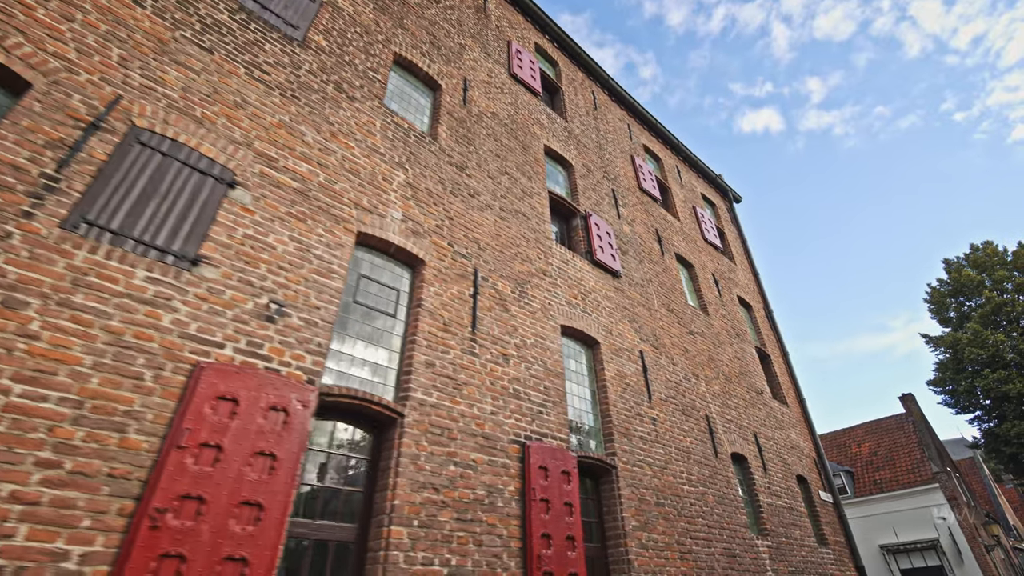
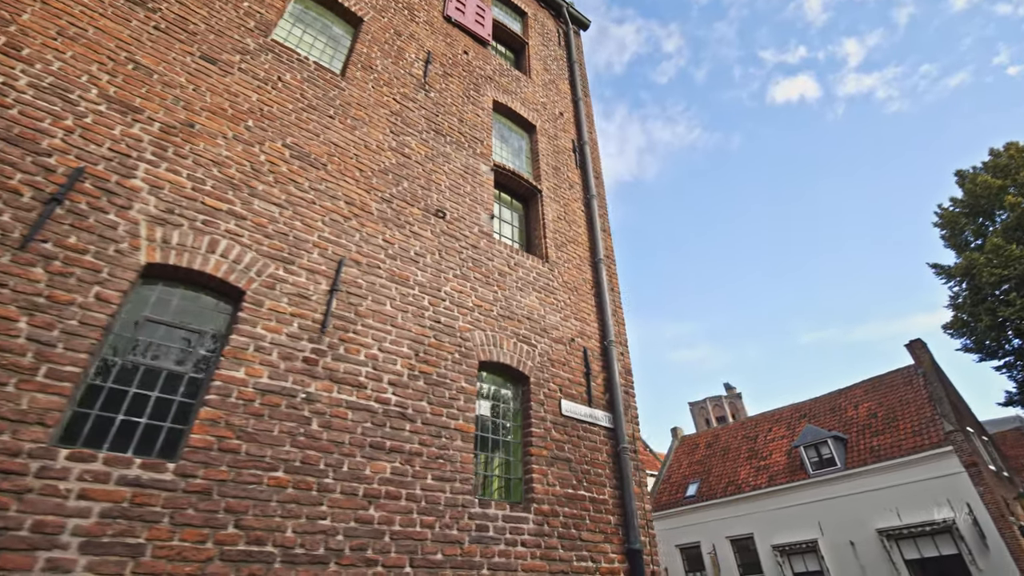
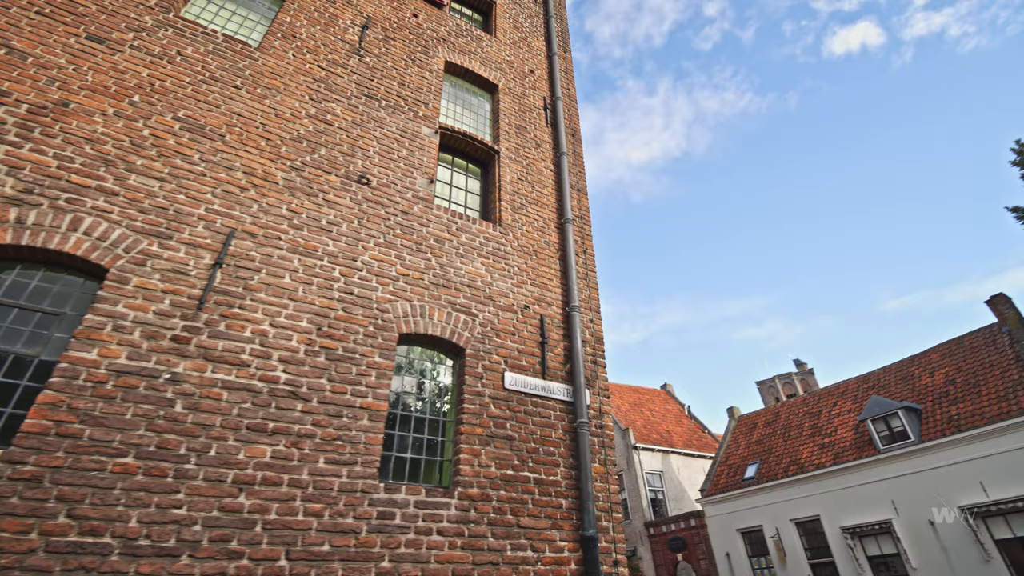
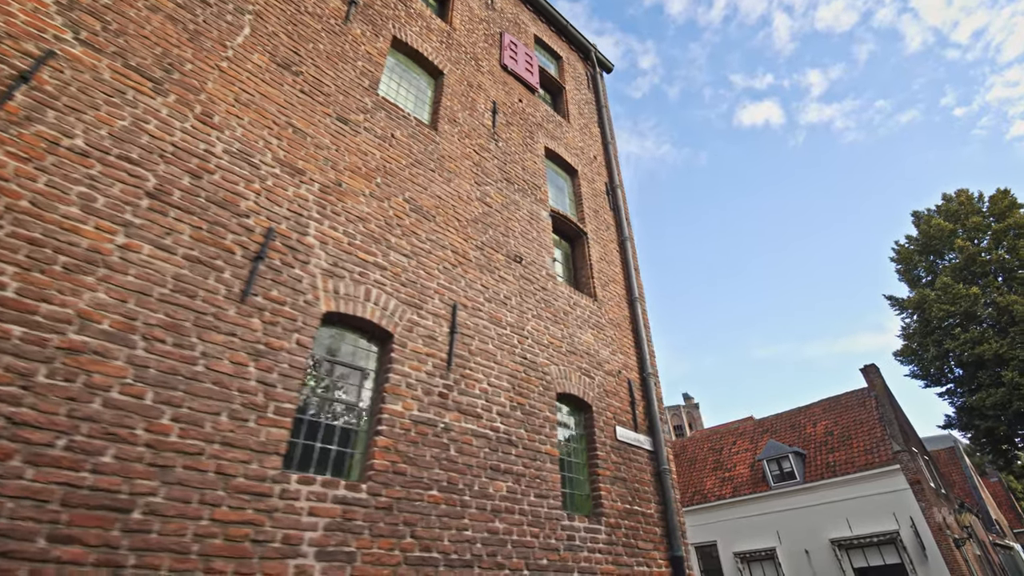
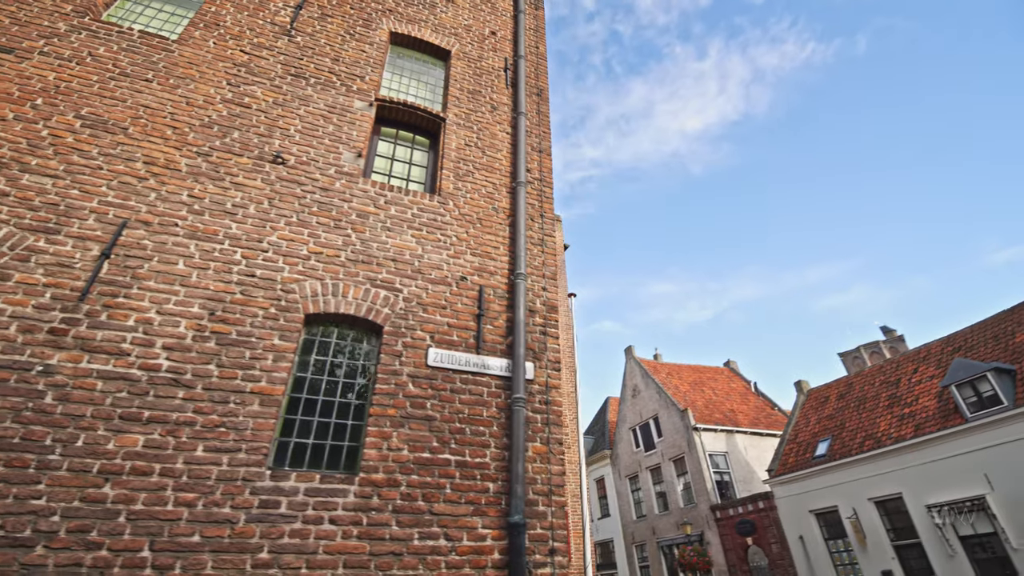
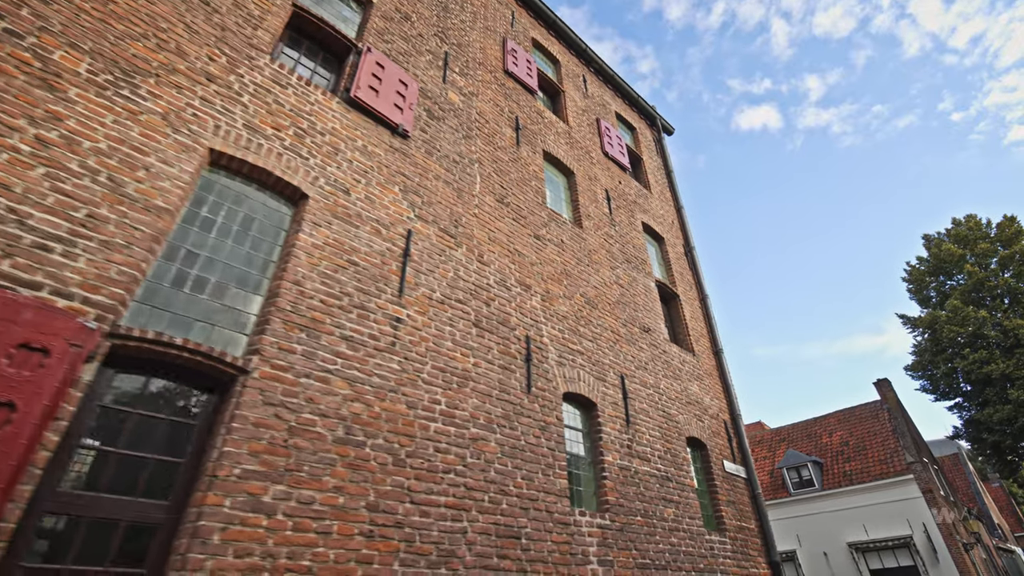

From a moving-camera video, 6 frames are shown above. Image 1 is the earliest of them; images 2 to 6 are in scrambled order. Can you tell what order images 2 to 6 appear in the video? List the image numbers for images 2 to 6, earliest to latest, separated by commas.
6, 4, 2, 3, 5
